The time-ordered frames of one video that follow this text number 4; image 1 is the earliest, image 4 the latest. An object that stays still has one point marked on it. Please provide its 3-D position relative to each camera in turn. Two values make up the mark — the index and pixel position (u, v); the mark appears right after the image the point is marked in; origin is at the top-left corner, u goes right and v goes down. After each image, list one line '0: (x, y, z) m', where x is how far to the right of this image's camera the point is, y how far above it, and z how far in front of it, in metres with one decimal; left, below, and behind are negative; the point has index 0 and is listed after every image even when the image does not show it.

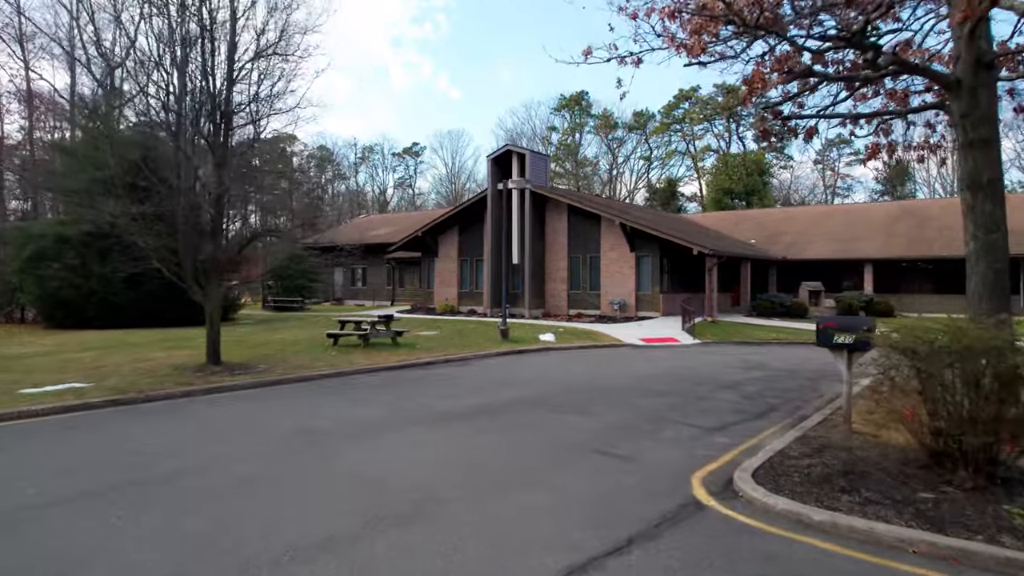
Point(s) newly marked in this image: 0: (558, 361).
0: (+0.6, -1.0, +15.1) m
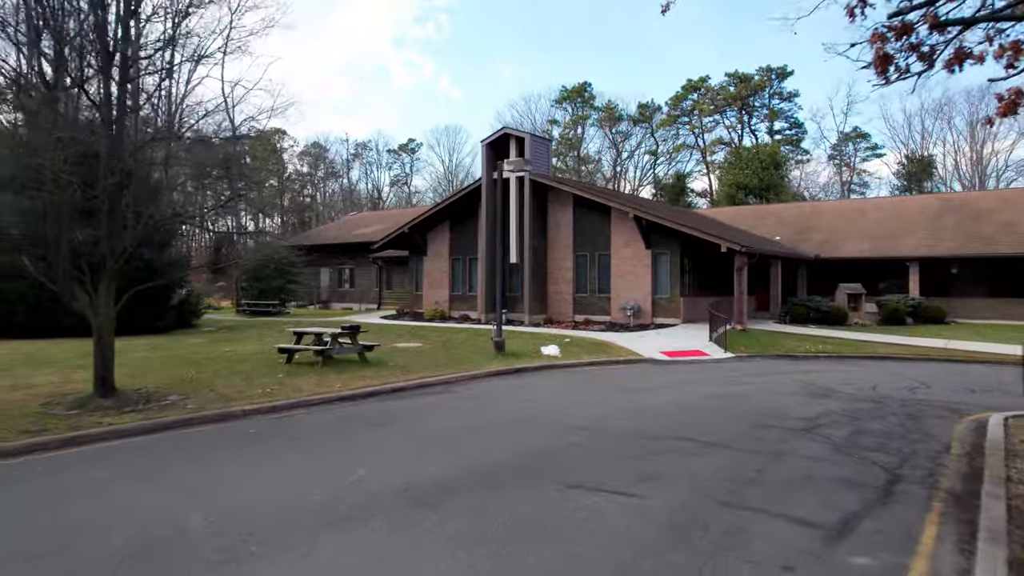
0: (+0.6, -1.0, +12.0) m
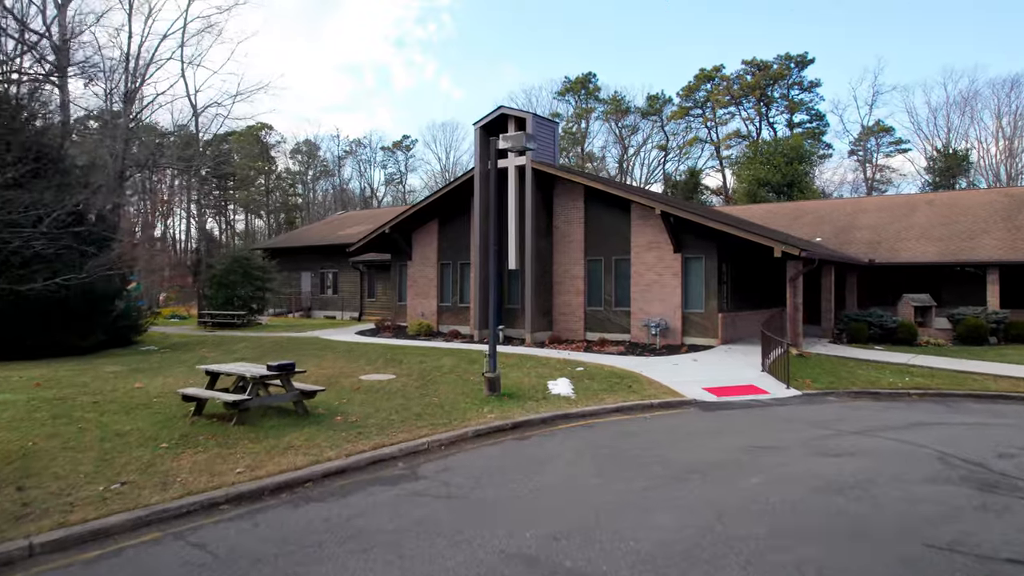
0: (+0.5, -1.2, +8.2) m
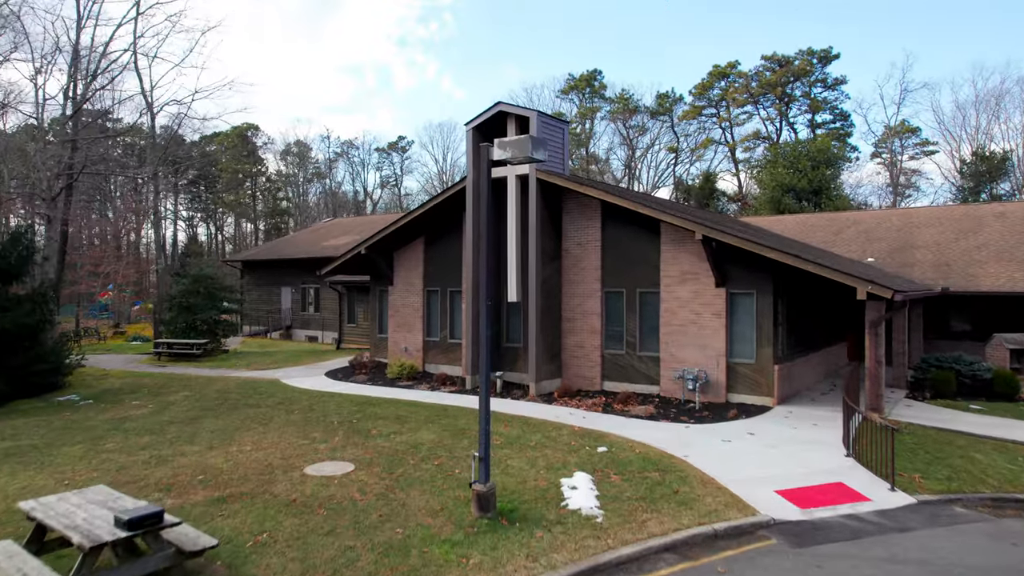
0: (+0.5, -1.7, +4.6) m
